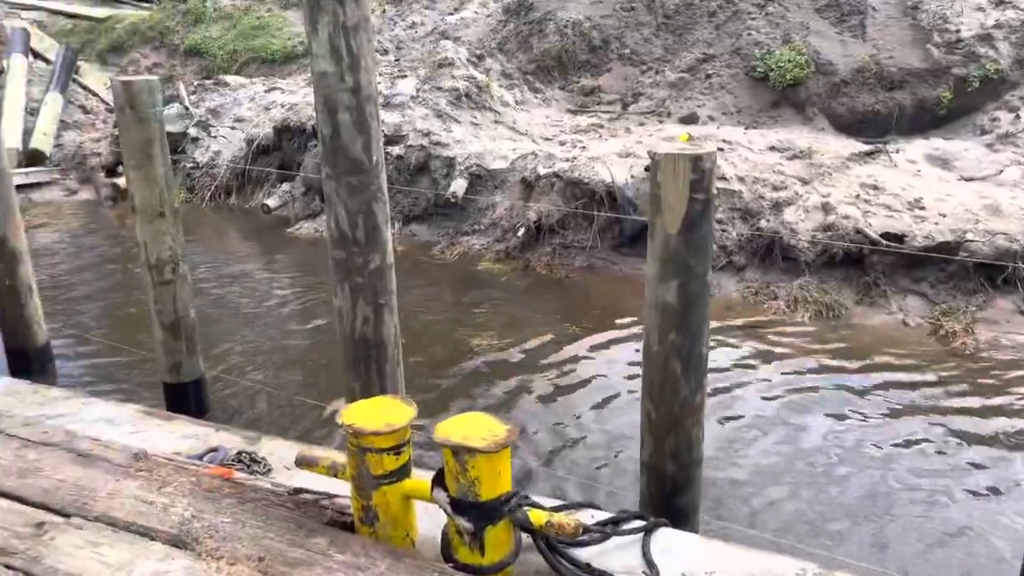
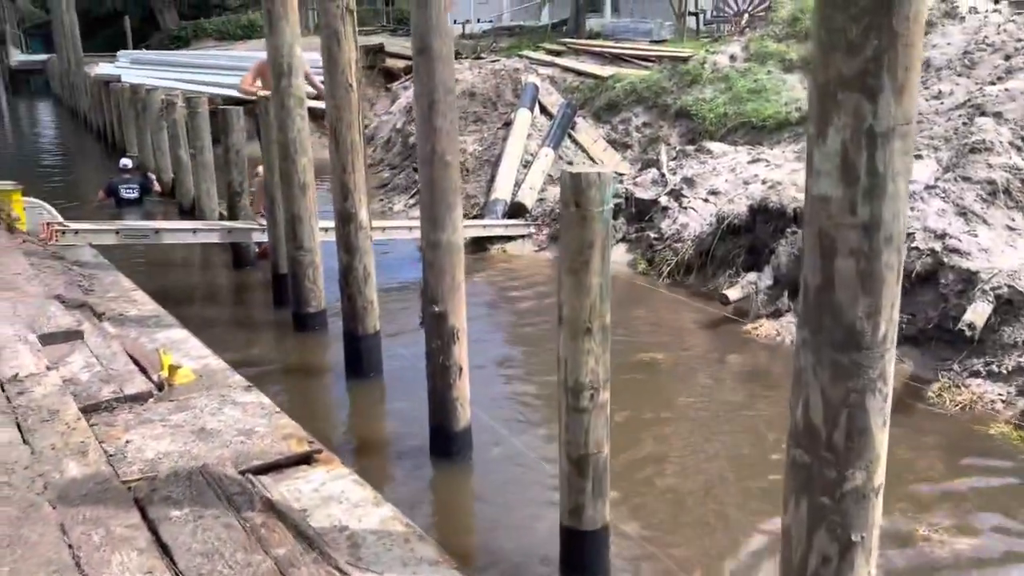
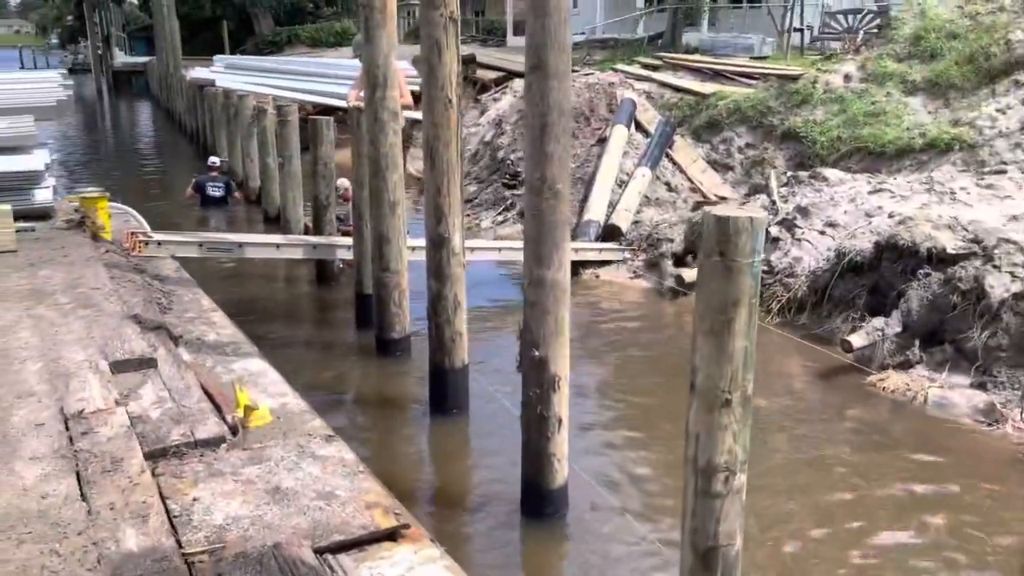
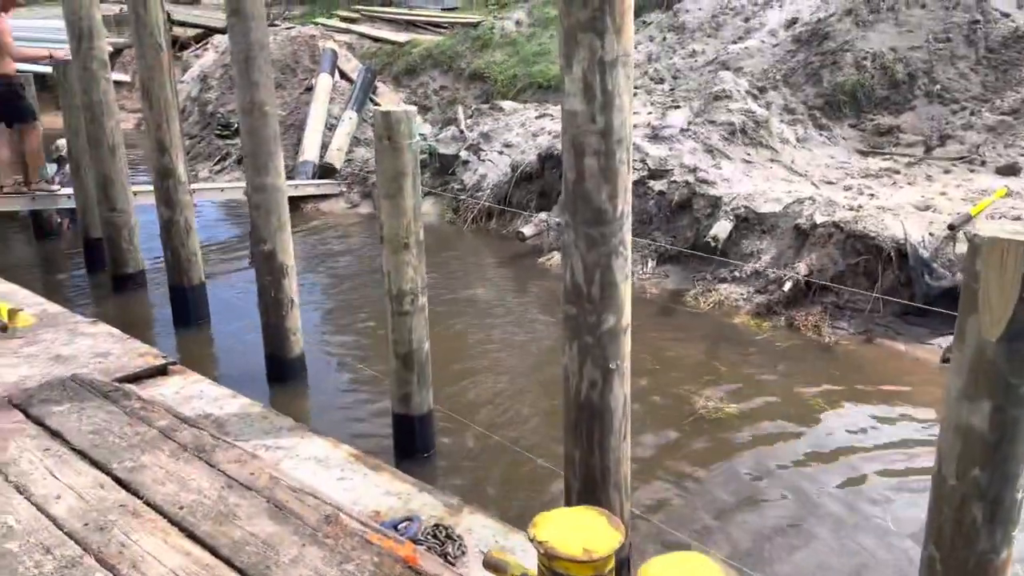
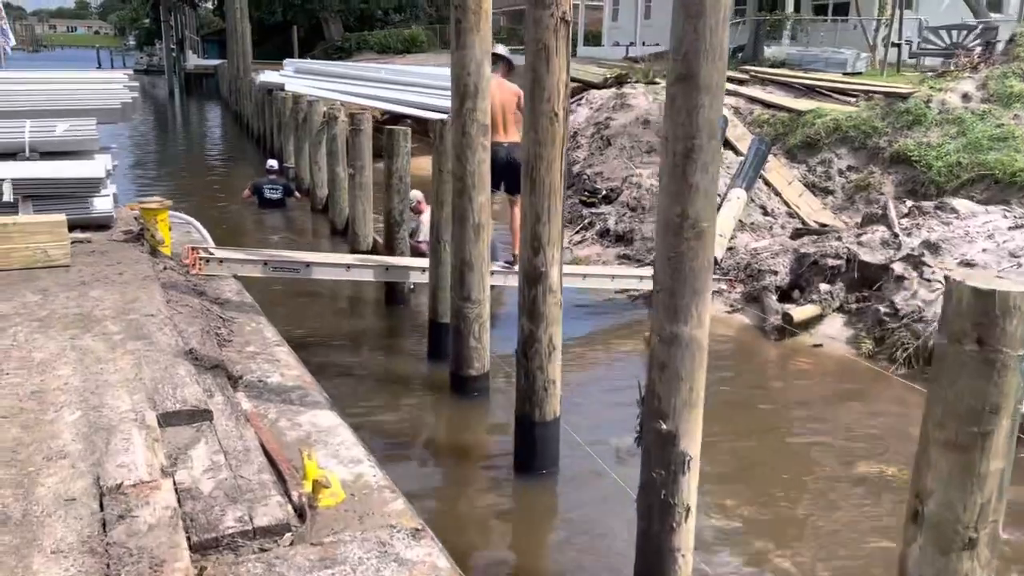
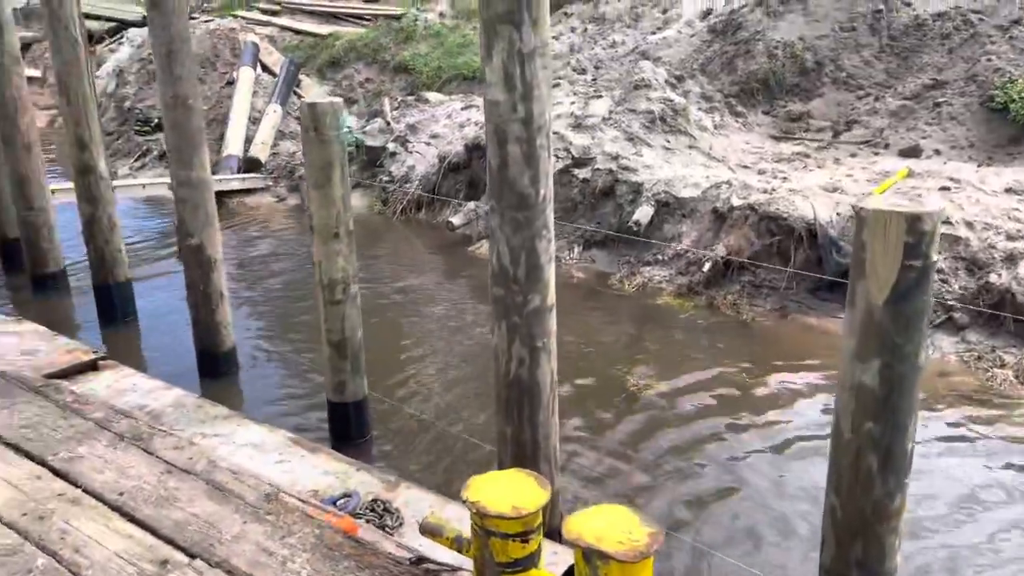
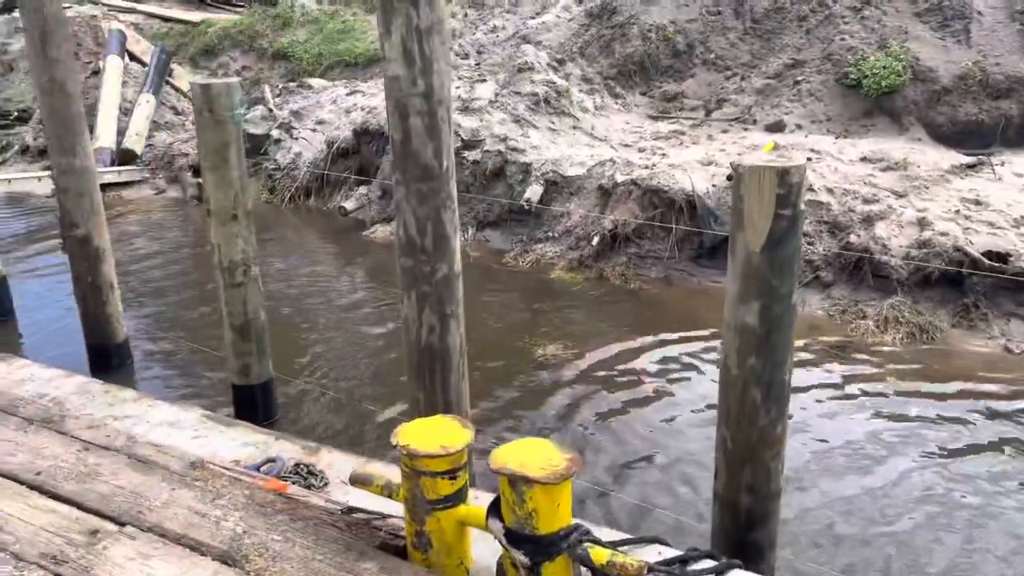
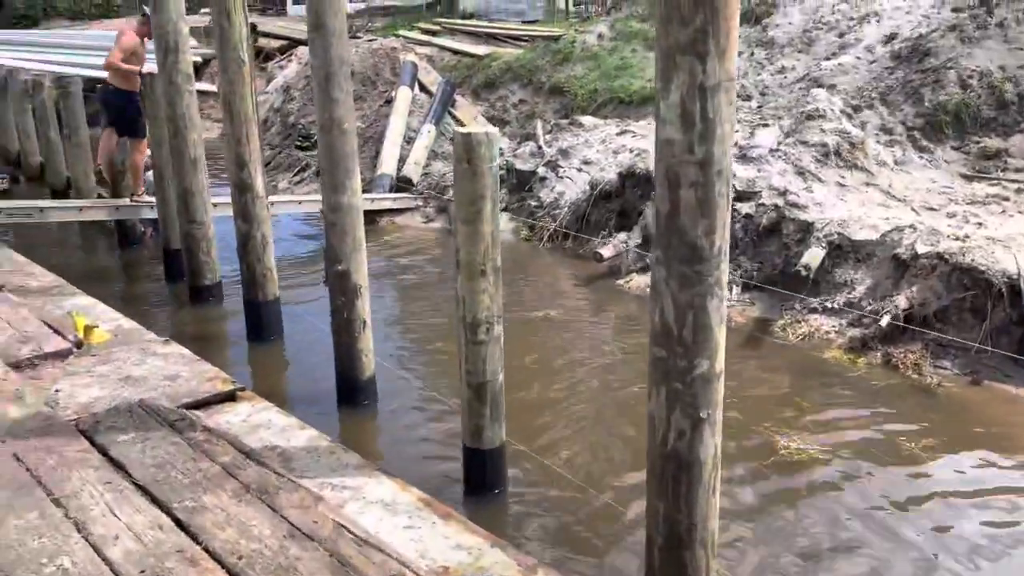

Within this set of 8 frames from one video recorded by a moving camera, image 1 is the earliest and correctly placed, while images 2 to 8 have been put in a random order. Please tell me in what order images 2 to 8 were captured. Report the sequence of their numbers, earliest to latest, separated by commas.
7, 6, 4, 8, 2, 3, 5
